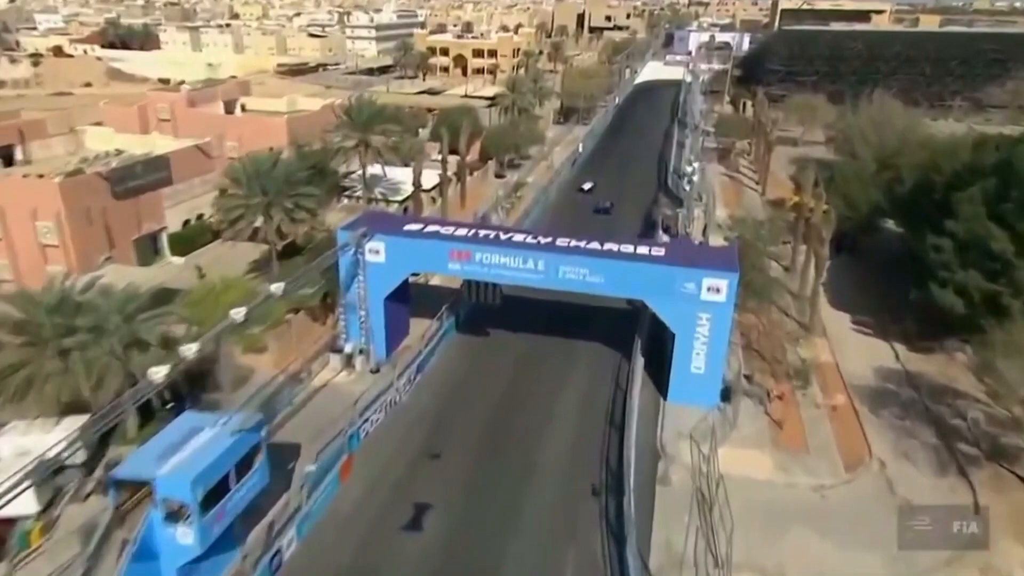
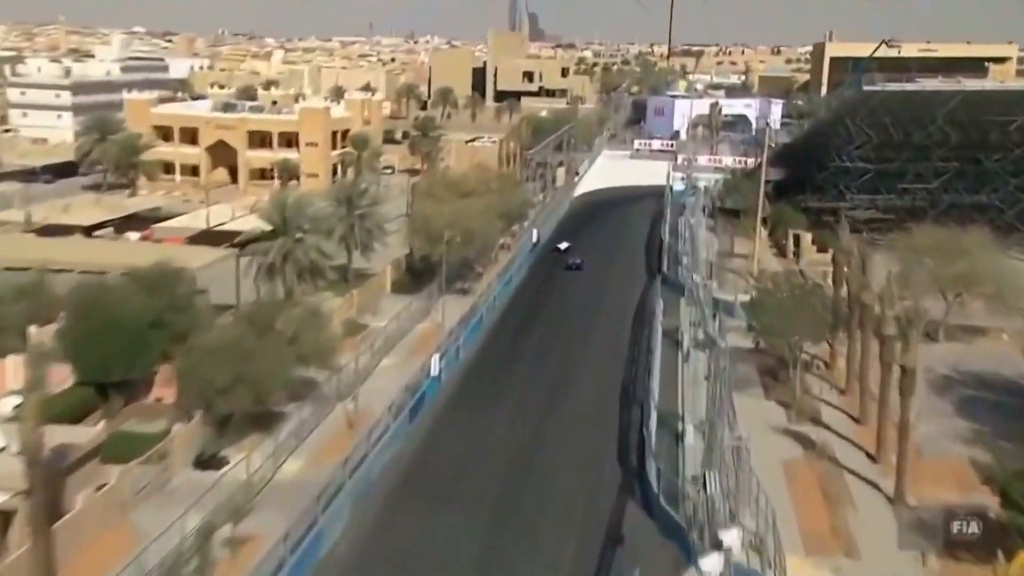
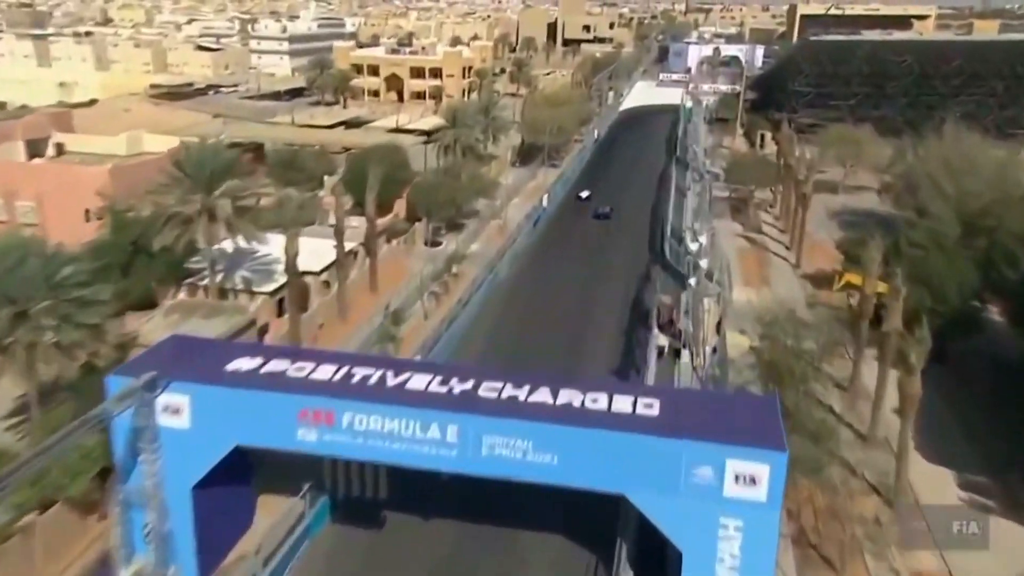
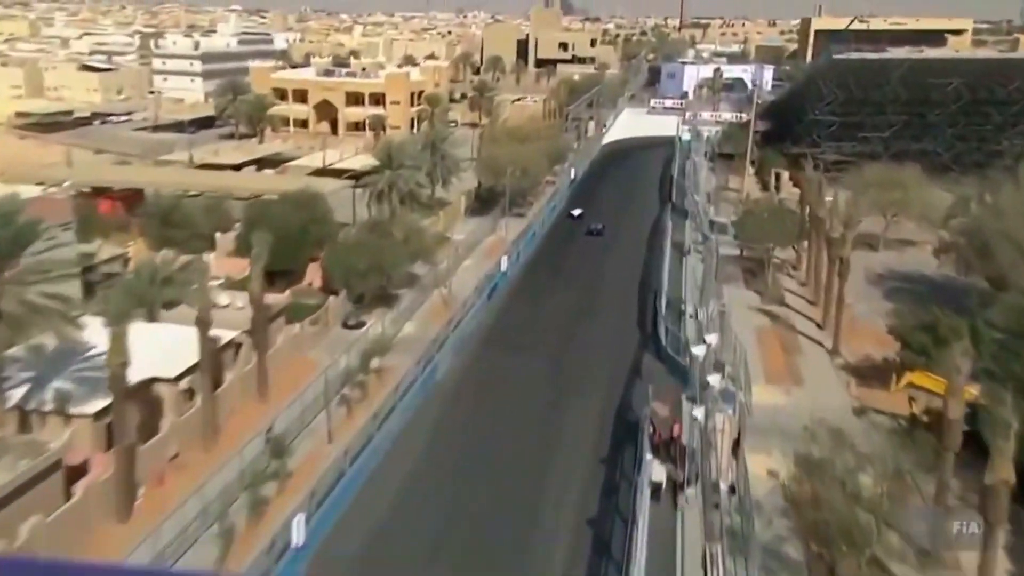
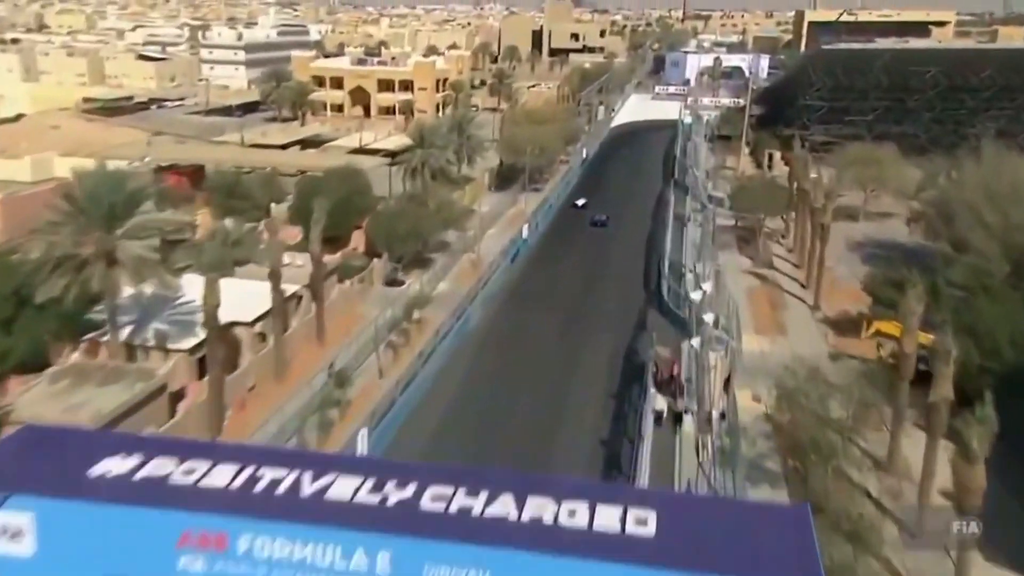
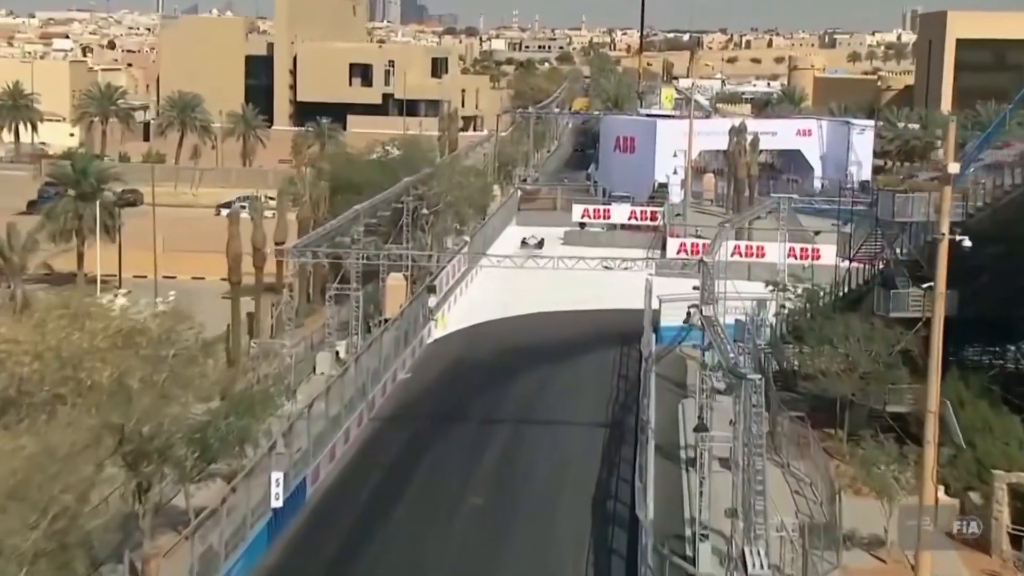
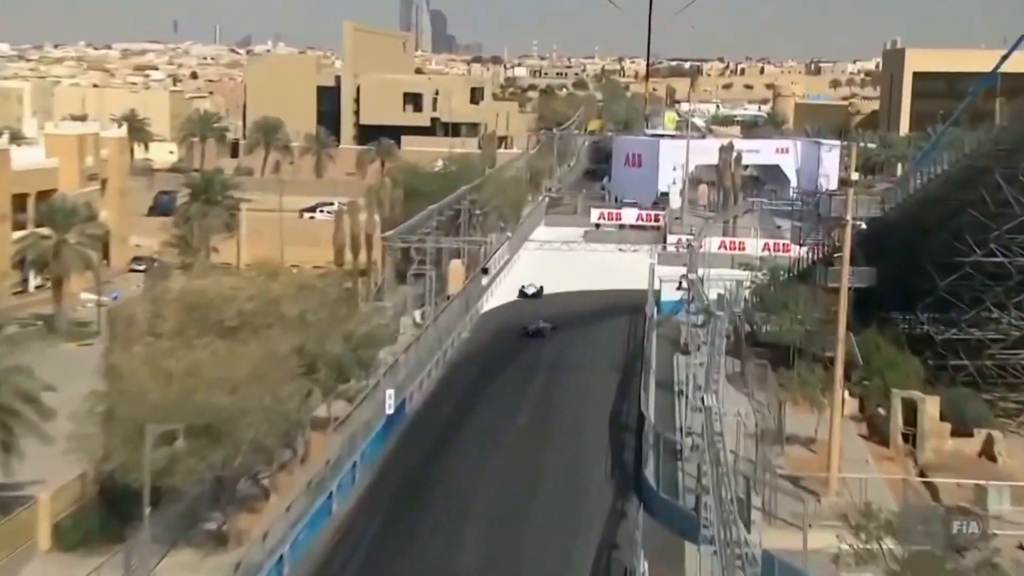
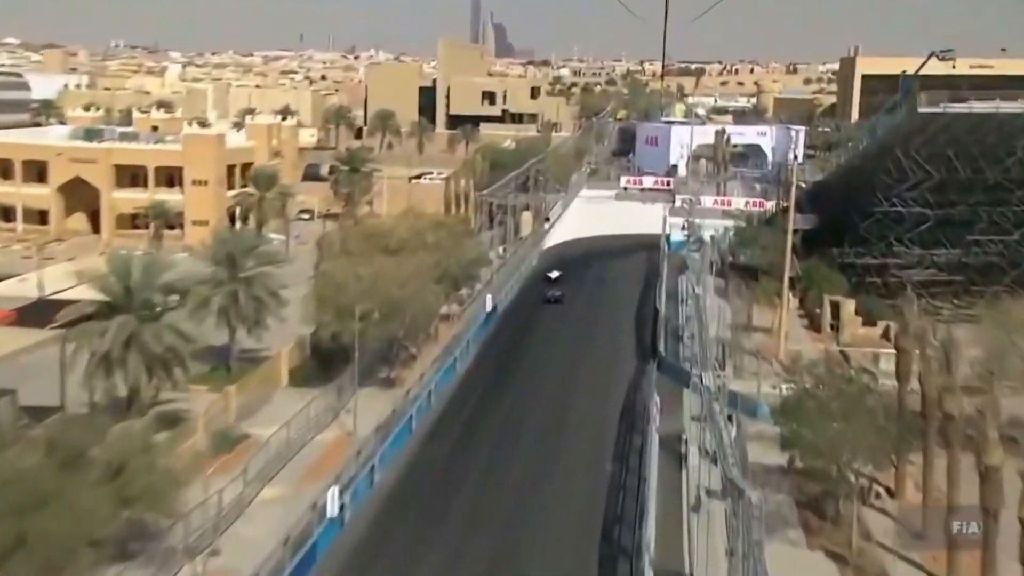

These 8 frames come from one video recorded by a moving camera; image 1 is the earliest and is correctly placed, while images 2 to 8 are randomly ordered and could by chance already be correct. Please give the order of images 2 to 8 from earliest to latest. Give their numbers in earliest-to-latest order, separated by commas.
3, 5, 4, 2, 8, 7, 6
